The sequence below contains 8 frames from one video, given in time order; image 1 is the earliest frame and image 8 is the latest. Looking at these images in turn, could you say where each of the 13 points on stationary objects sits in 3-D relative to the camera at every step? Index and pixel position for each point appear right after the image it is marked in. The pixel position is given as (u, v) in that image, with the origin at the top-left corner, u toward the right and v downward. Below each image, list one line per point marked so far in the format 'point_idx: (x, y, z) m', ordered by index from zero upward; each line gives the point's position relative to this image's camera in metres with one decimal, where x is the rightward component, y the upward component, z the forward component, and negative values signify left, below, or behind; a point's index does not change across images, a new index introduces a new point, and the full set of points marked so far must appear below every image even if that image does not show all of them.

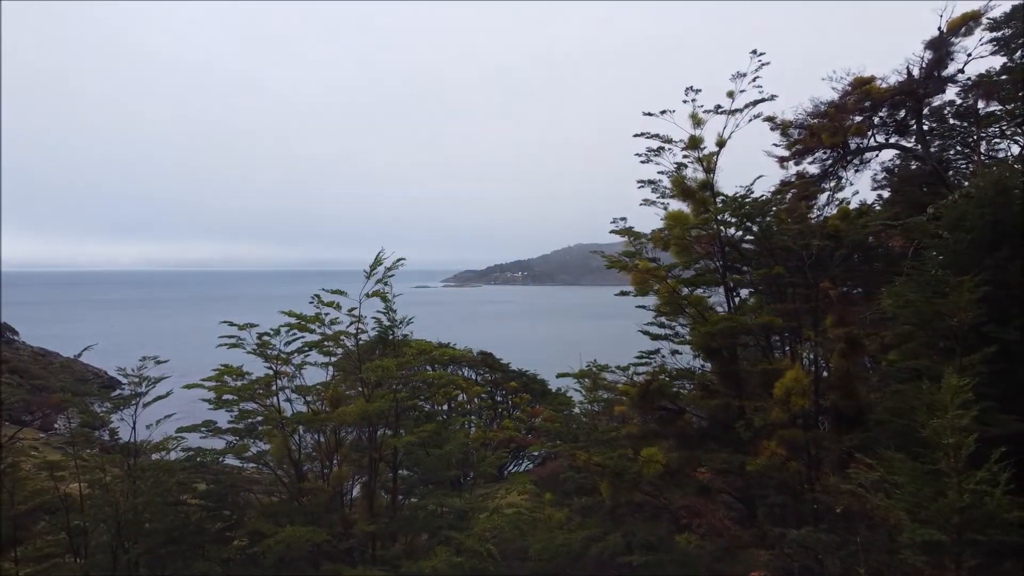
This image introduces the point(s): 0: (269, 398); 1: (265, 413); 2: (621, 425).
0: (-2.9, -1.3, +6.8) m
1: (-2.9, -1.5, +6.7) m
2: (+1.3, -1.6, +6.6) m
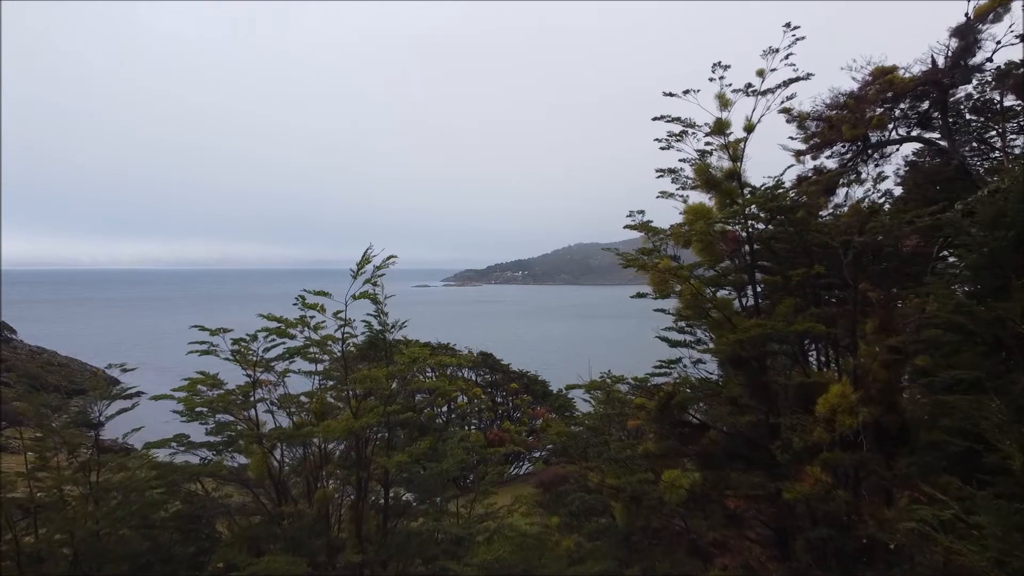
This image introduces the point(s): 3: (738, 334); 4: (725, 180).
0: (-2.9, -1.3, +6.1) m
1: (-2.8, -1.5, +6.1) m
2: (+1.3, -1.6, +5.9) m
3: (+2.0, -0.4, +5.0) m
4: (+2.1, +1.1, +5.6) m
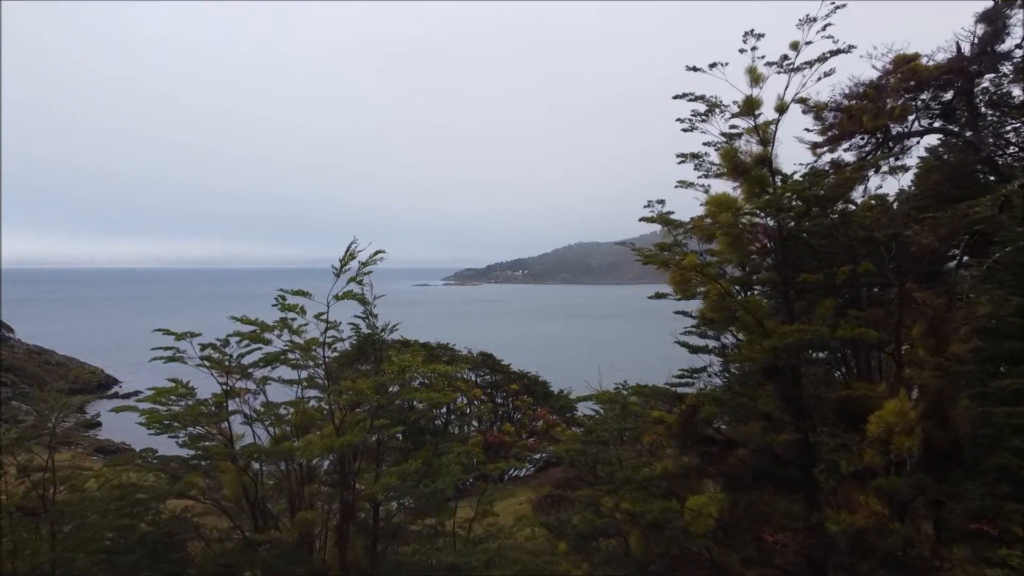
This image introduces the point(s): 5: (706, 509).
0: (-2.8, -1.3, +5.5) m
1: (-2.8, -1.5, +5.4) m
2: (+1.3, -1.6, +5.3) m
3: (+2.0, -0.4, +4.4) m
4: (+2.1, +1.1, +4.9) m
5: (+1.5, -1.7, +4.3) m
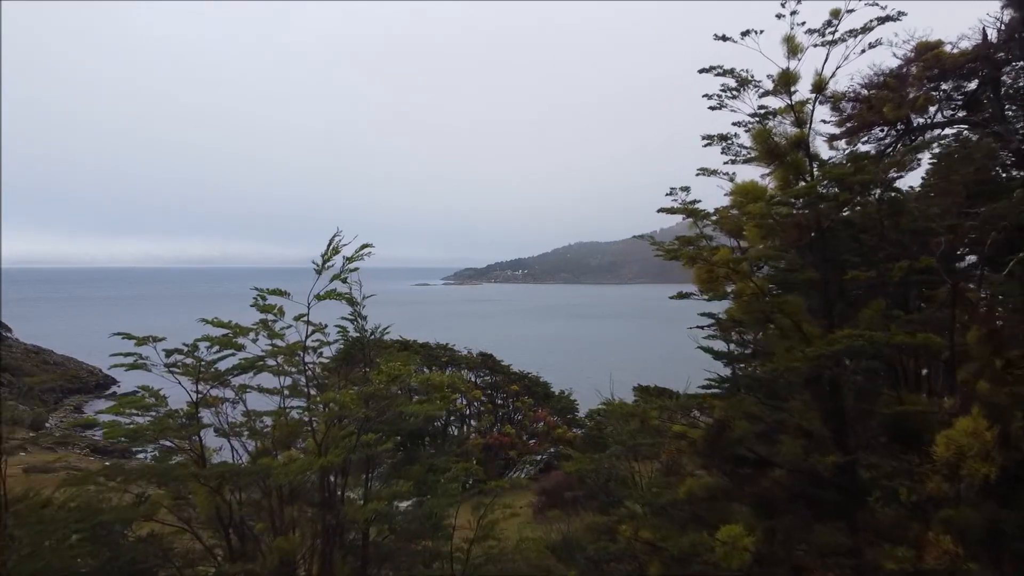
0: (-2.8, -1.3, +5.0) m
1: (-2.8, -1.4, +4.9) m
2: (+1.4, -1.6, +4.8) m
3: (+2.1, -0.4, +3.8) m
4: (+2.2, +1.1, +4.4) m
5: (+1.5, -1.7, +3.8) m
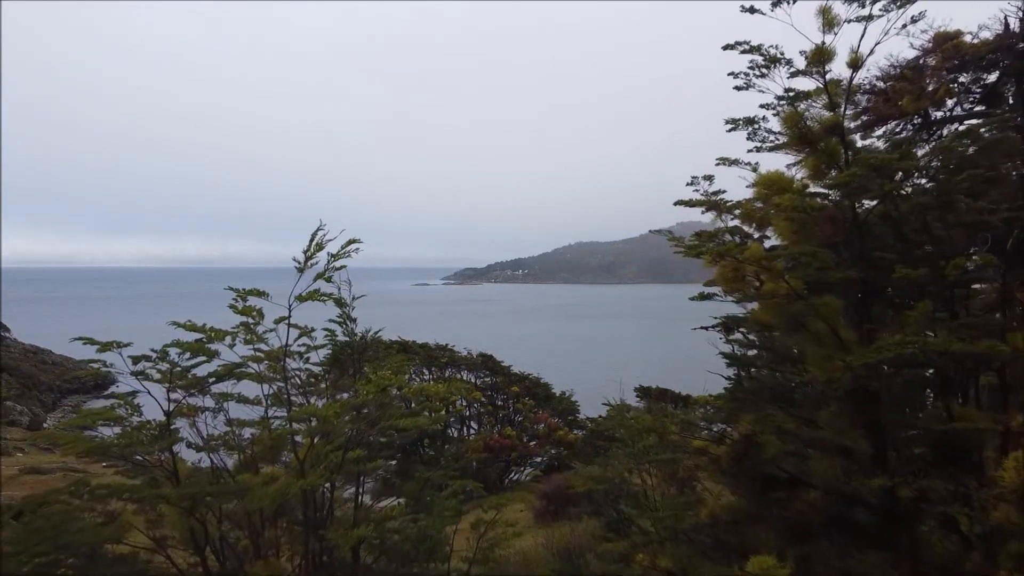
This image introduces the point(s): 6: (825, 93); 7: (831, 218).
0: (-2.8, -1.3, +4.5) m
1: (-2.8, -1.4, +4.5) m
2: (+1.4, -1.6, +4.3) m
3: (+2.1, -0.4, +3.4) m
4: (+2.2, +1.1, +4.0) m
5: (+1.5, -1.7, +3.3) m
6: (+2.3, +1.4, +4.1) m
7: (+2.3, +0.5, +4.0) m
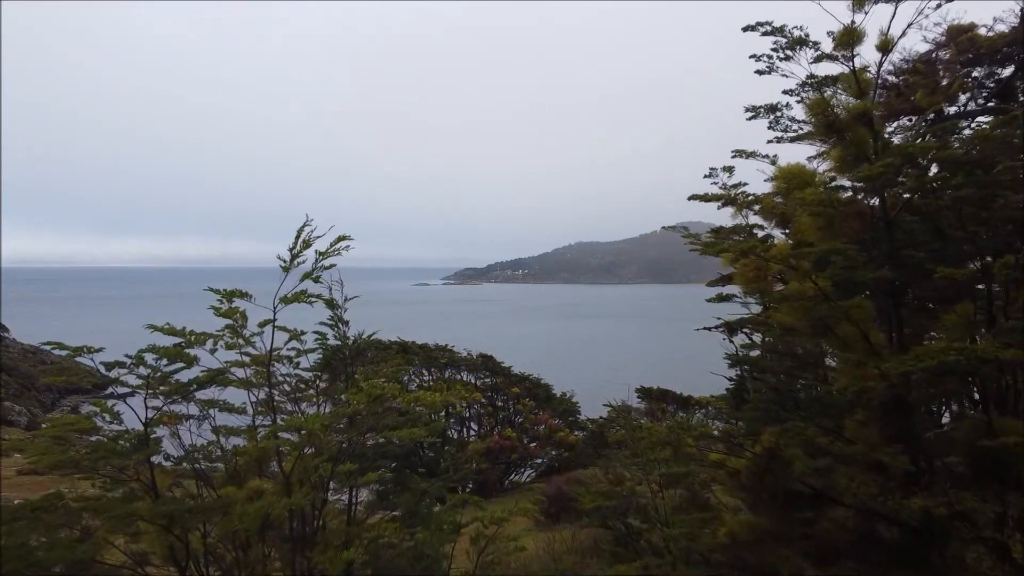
0: (-2.8, -1.3, +4.2) m
1: (-2.7, -1.5, +4.2) m
2: (+1.4, -1.6, +4.0) m
3: (+2.1, -0.4, +3.1) m
4: (+2.2, +1.1, +3.7) m
5: (+1.6, -1.7, +3.0) m
6: (+2.3, +1.4, +3.9) m
7: (+2.3, +0.5, +3.7) m
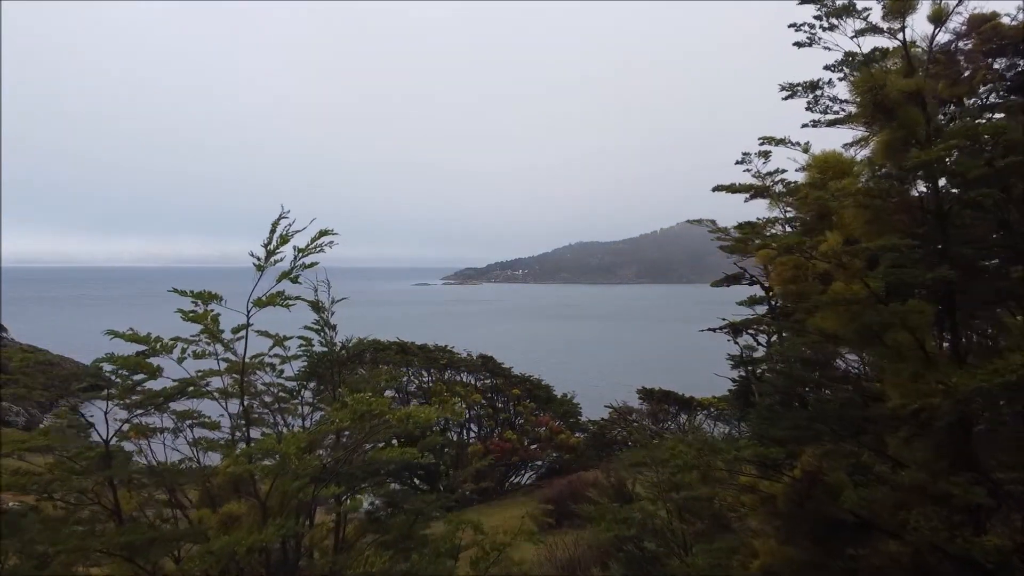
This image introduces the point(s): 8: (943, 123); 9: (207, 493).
0: (-2.7, -1.3, +3.8) m
1: (-2.7, -1.5, +3.7) m
2: (+1.4, -1.6, +3.6) m
3: (+2.1, -0.4, +2.7) m
4: (+2.2, +1.1, +3.2) m
5: (+1.6, -1.7, +2.6) m
6: (+2.3, +1.4, +3.4) m
7: (+2.3, +0.5, +3.3) m
8: (+2.5, +1.0, +3.3) m
9: (-2.2, -1.5, +4.1) m
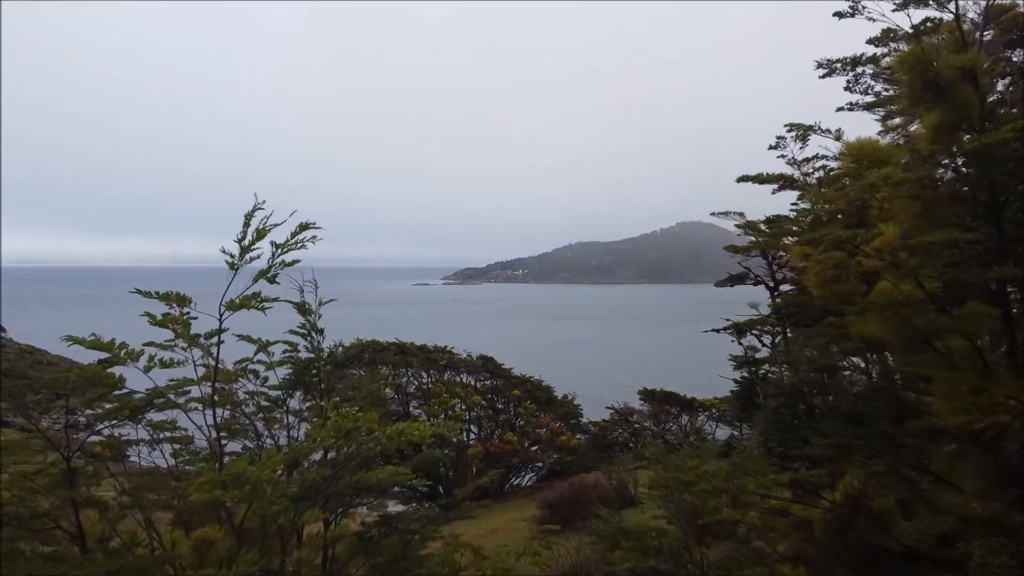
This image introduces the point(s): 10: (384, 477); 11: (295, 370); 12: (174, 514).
0: (-2.7, -1.3, +3.5) m
1: (-2.7, -1.5, +3.4) m
2: (+1.5, -1.6, +3.3) m
3: (+2.2, -0.4, +2.3) m
4: (+2.3, +1.1, +2.9) m
5: (+1.6, -1.7, +2.3) m
6: (+2.4, +1.4, +3.1) m
7: (+2.3, +0.5, +3.0) m
8: (+2.5, +0.9, +2.9) m
9: (-2.2, -1.5, +3.7) m
10: (-0.8, -1.2, +3.9) m
11: (-1.6, -0.6, +4.4) m
12: (-2.3, -1.5, +3.8) m
